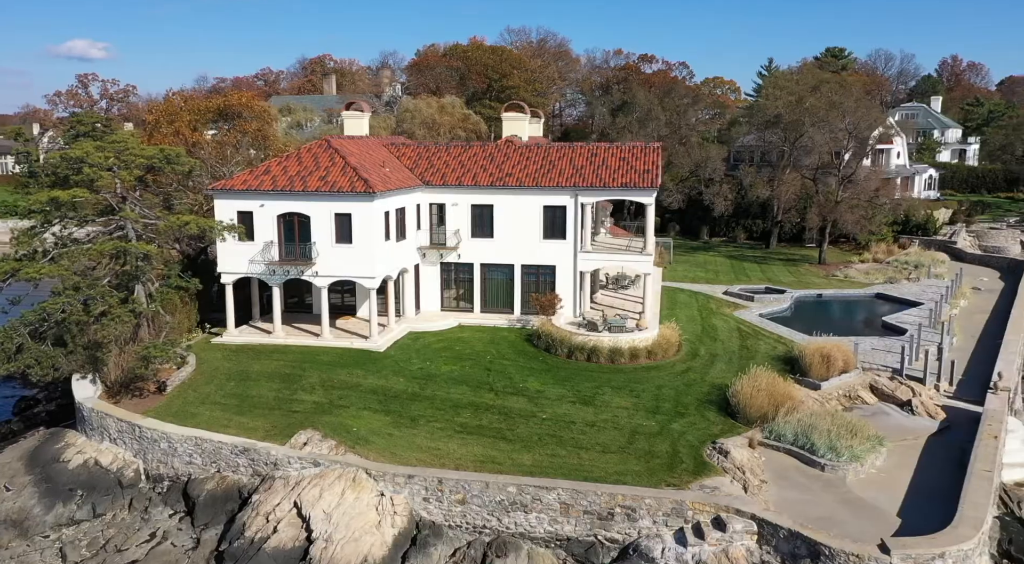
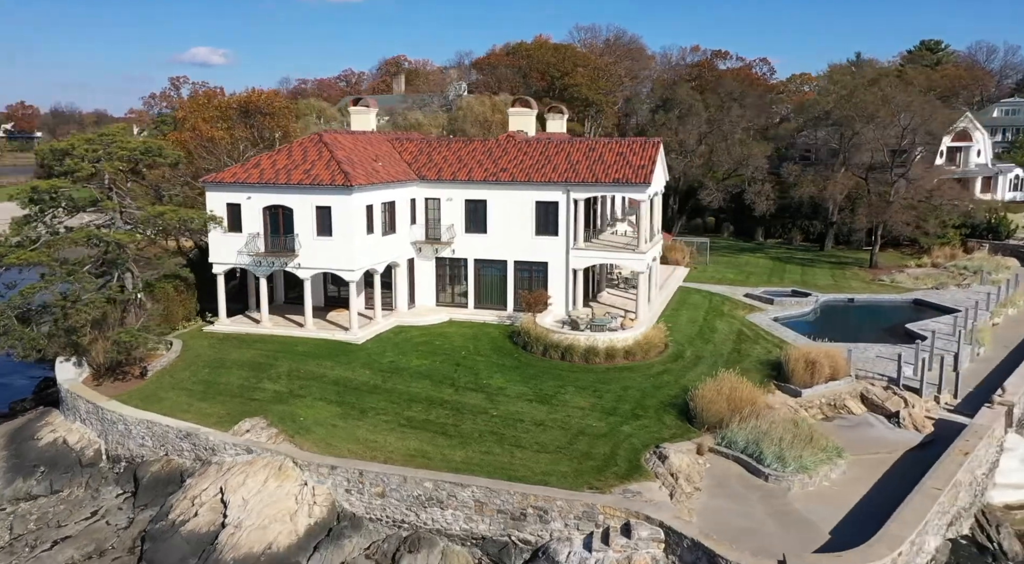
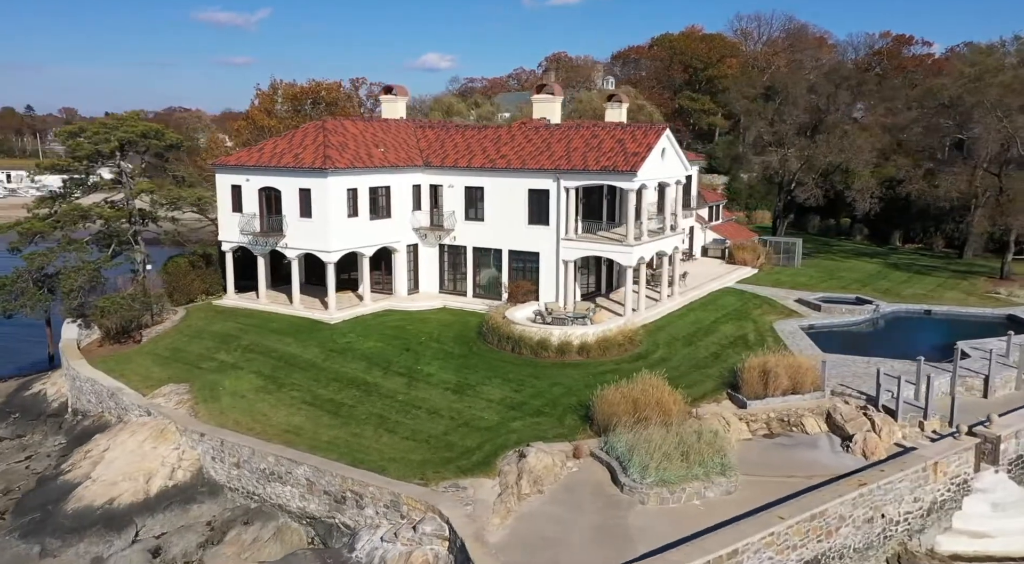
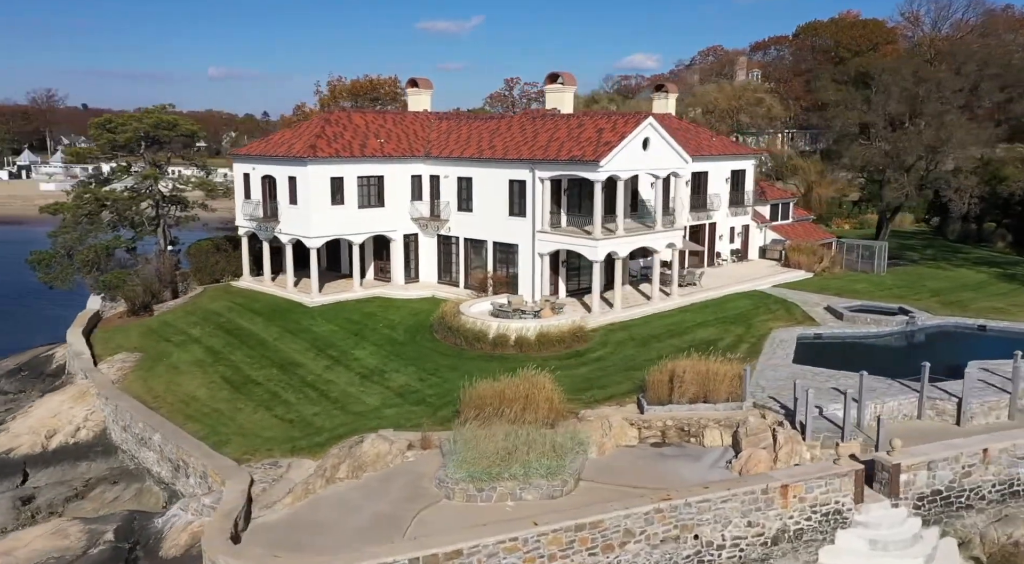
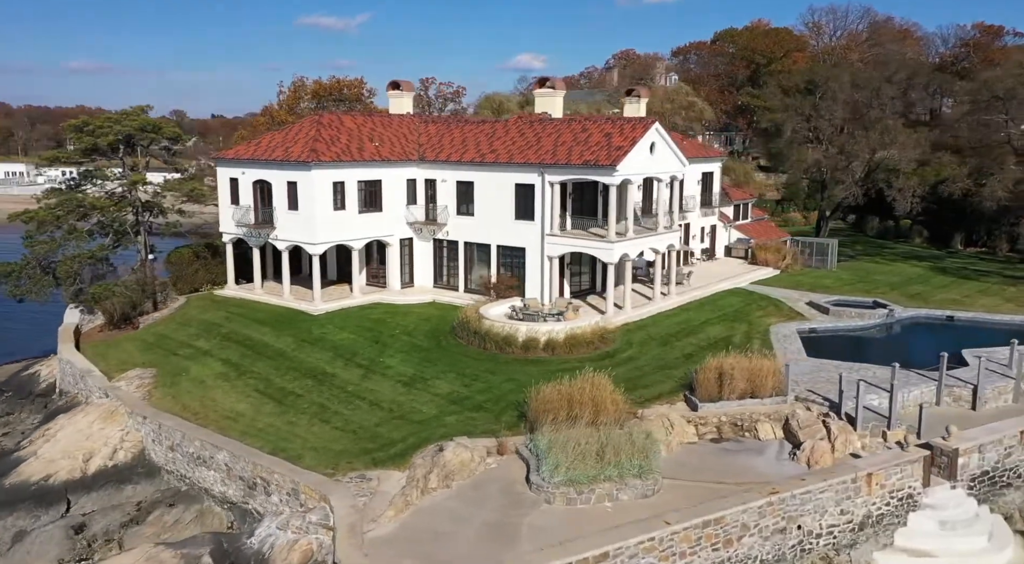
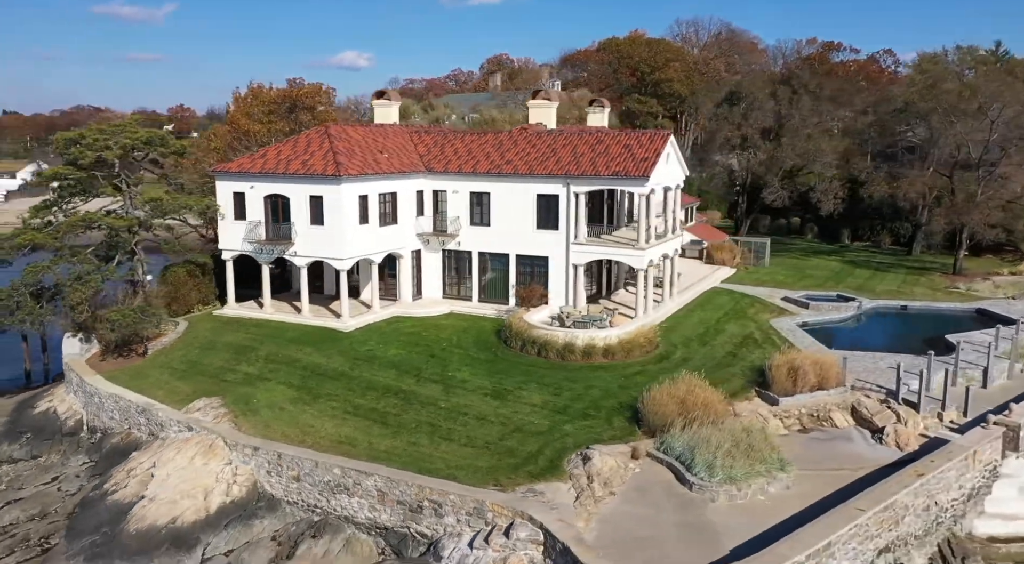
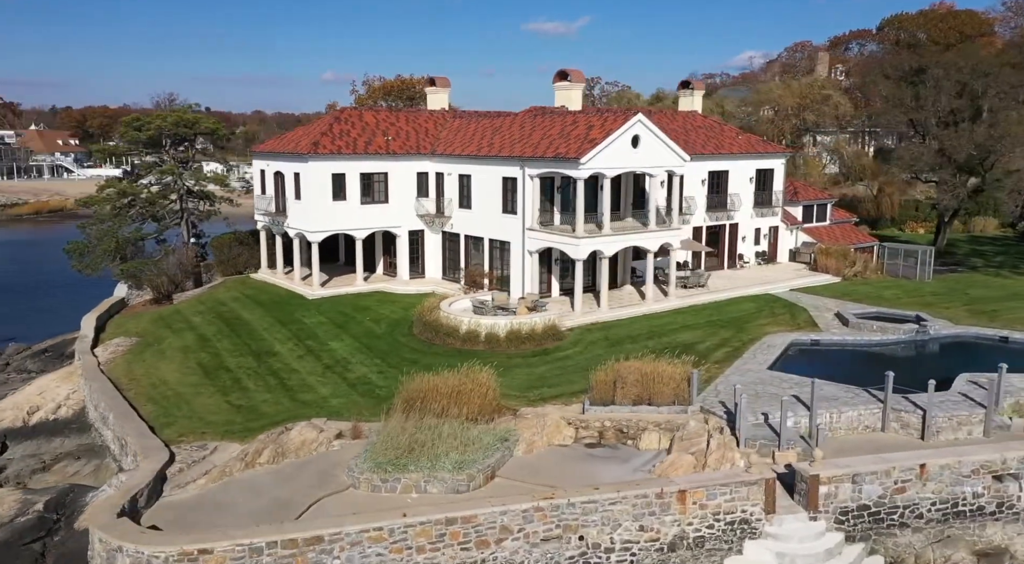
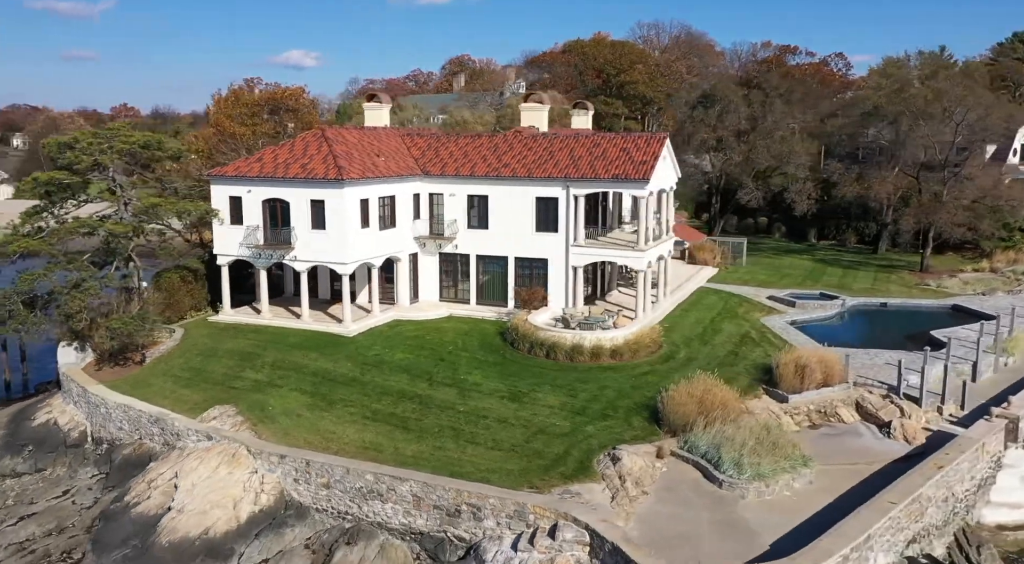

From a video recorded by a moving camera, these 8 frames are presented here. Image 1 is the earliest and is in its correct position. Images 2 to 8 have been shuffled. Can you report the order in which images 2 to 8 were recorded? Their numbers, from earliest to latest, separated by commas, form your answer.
2, 8, 6, 3, 5, 4, 7
